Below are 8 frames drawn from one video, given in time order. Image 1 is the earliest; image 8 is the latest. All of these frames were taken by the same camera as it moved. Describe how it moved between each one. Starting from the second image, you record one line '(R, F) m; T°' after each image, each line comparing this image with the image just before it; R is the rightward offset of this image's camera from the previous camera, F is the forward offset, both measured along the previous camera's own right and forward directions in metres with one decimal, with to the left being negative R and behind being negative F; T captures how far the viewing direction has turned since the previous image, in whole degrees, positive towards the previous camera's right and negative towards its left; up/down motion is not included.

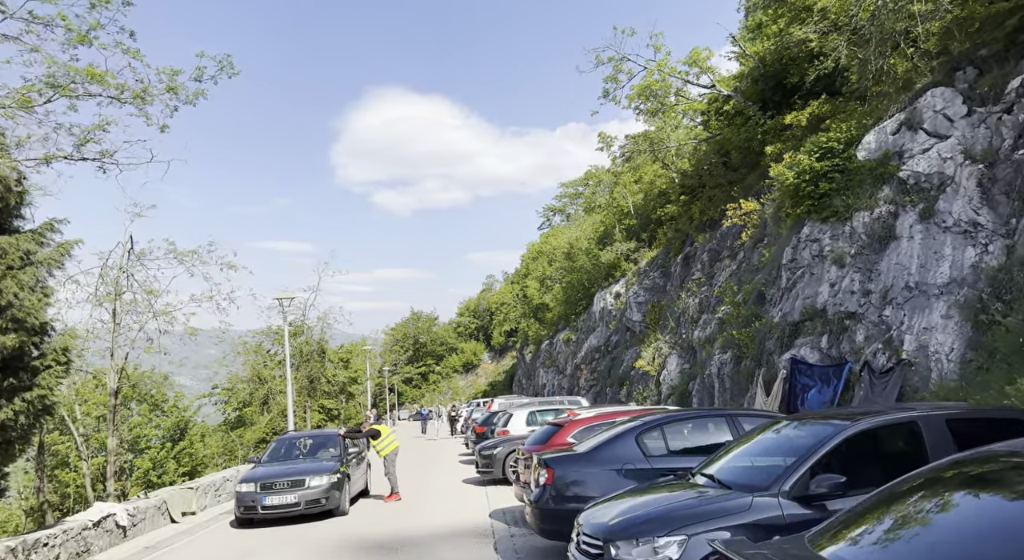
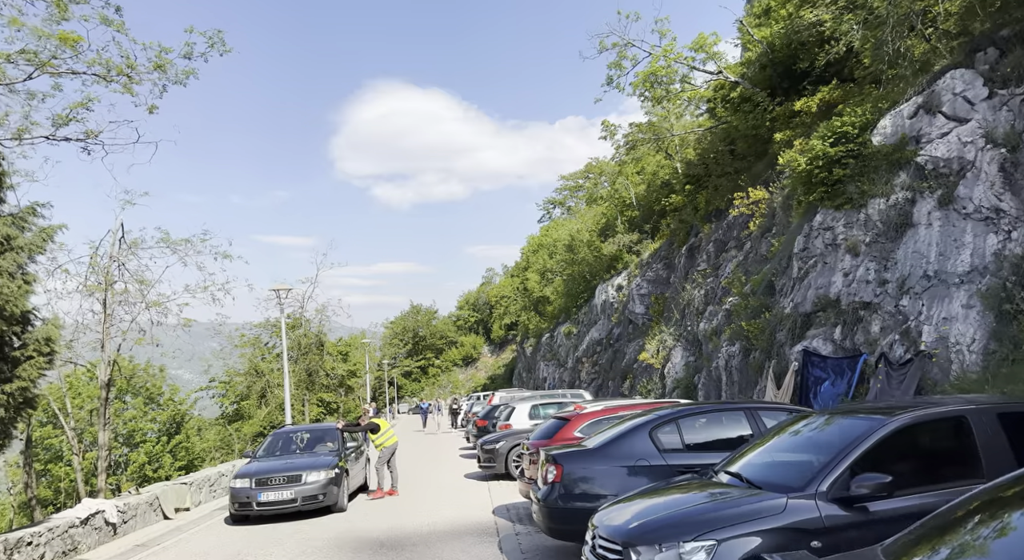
(-0.1, +0.5) m; 0°
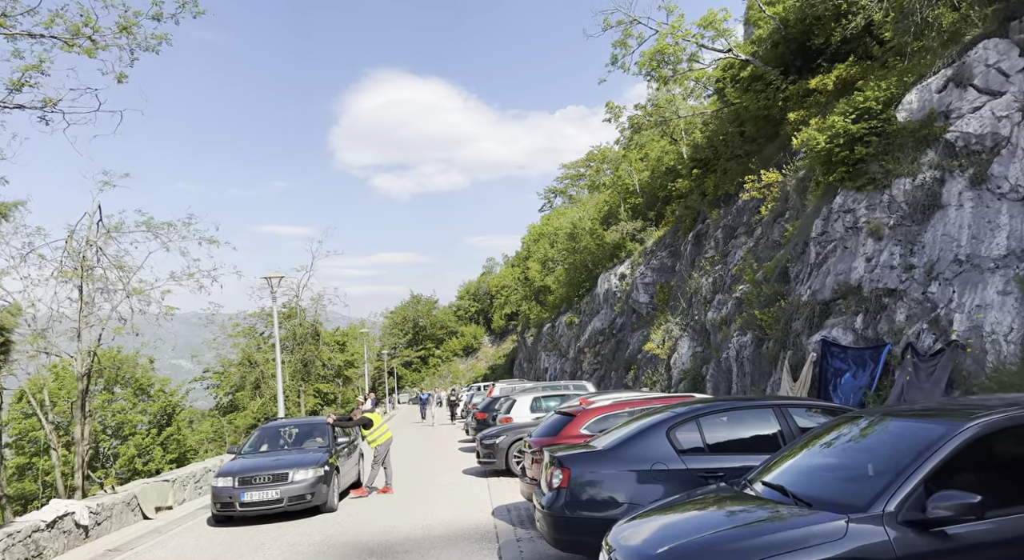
(0.0, +0.8) m; 0°
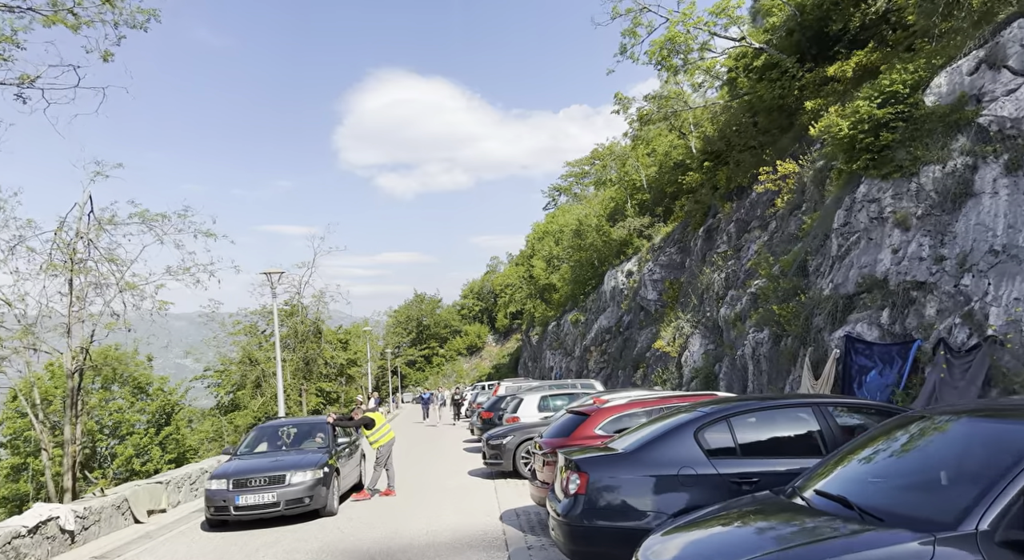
(-0.1, +0.6) m; 0°
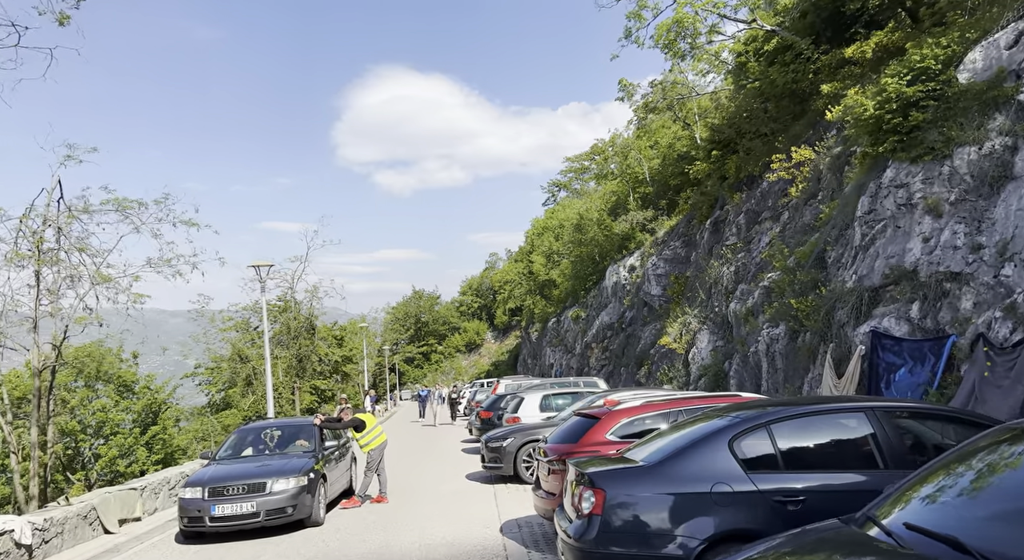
(0.0, +0.9) m; 0°
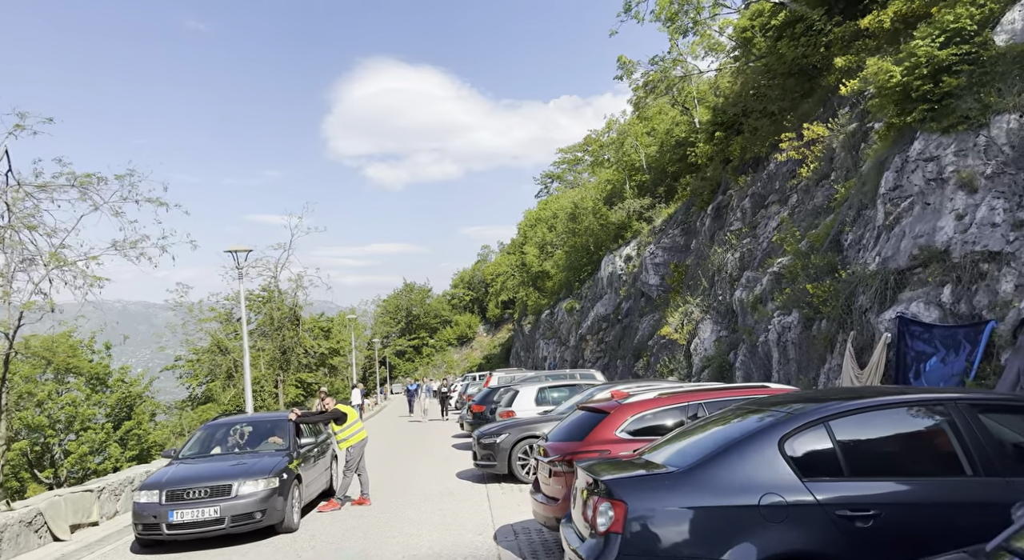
(0.0, +1.0) m; +1°
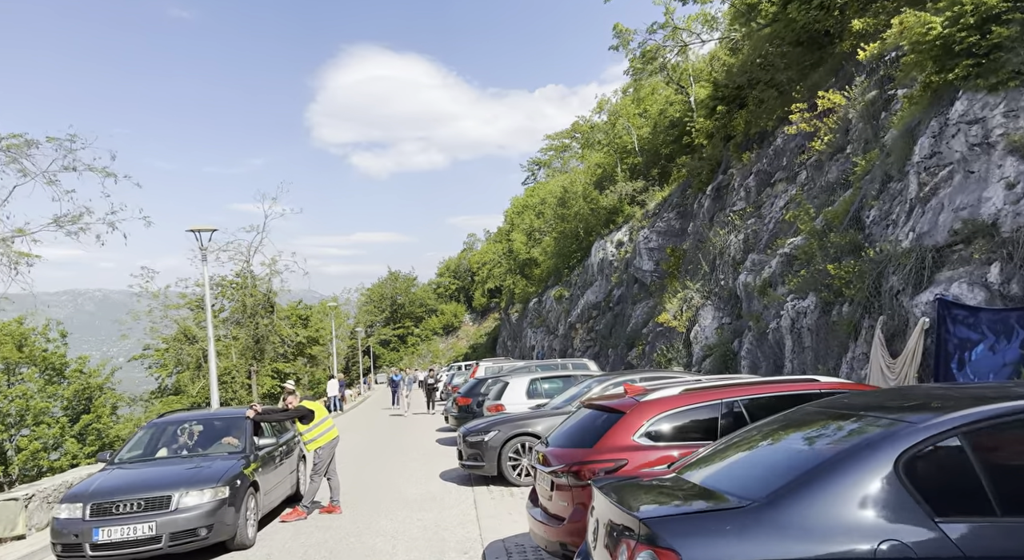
(-0.1, +1.3) m; +1°
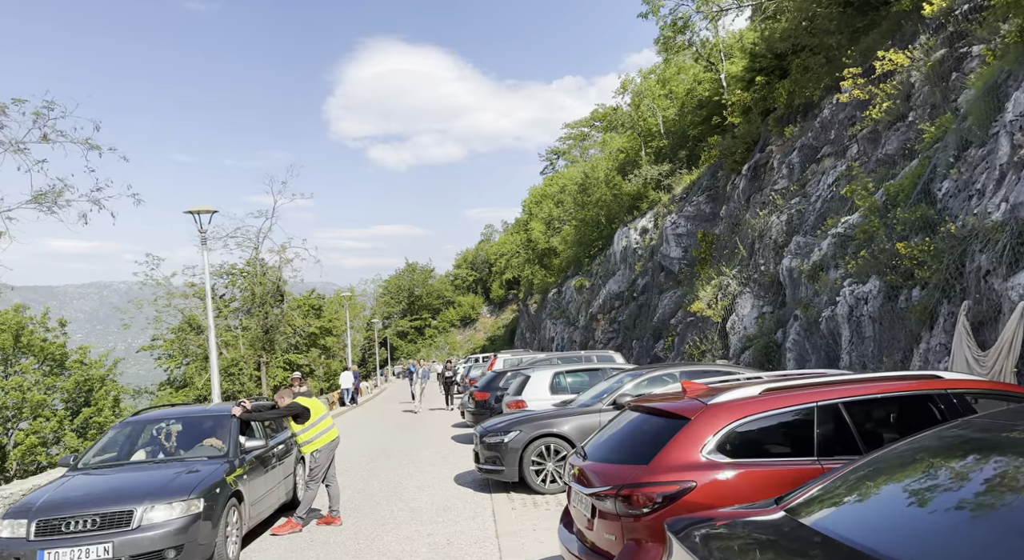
(-0.1, +1.3) m; -1°
